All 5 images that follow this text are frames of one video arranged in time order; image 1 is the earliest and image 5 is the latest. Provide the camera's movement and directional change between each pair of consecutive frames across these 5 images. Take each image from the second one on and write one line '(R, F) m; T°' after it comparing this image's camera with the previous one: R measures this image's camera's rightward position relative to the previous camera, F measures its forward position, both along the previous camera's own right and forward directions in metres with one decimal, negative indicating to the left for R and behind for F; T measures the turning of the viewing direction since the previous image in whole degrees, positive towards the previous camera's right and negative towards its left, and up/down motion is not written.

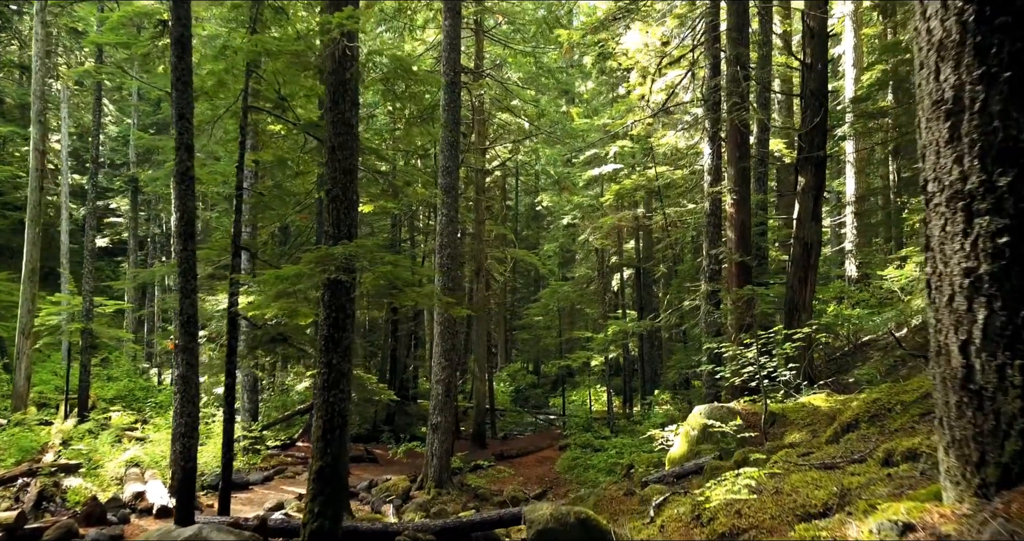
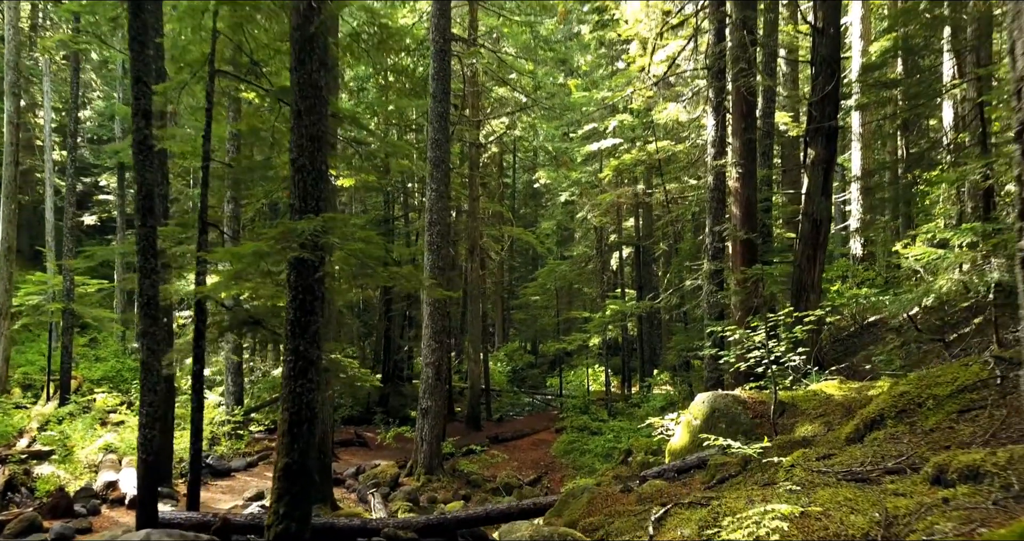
(+0.1, +0.5) m; 0°
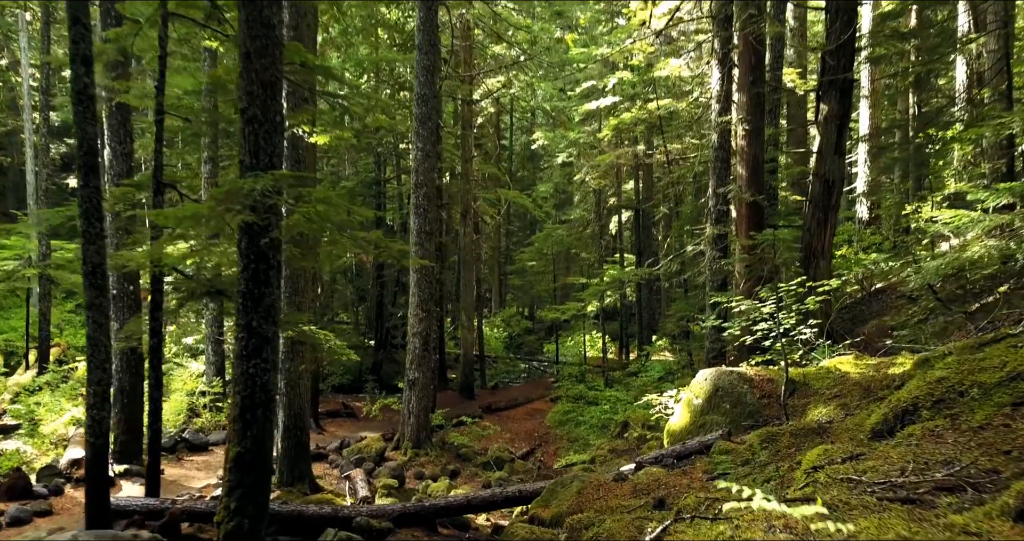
(+0.1, +0.6) m; 0°
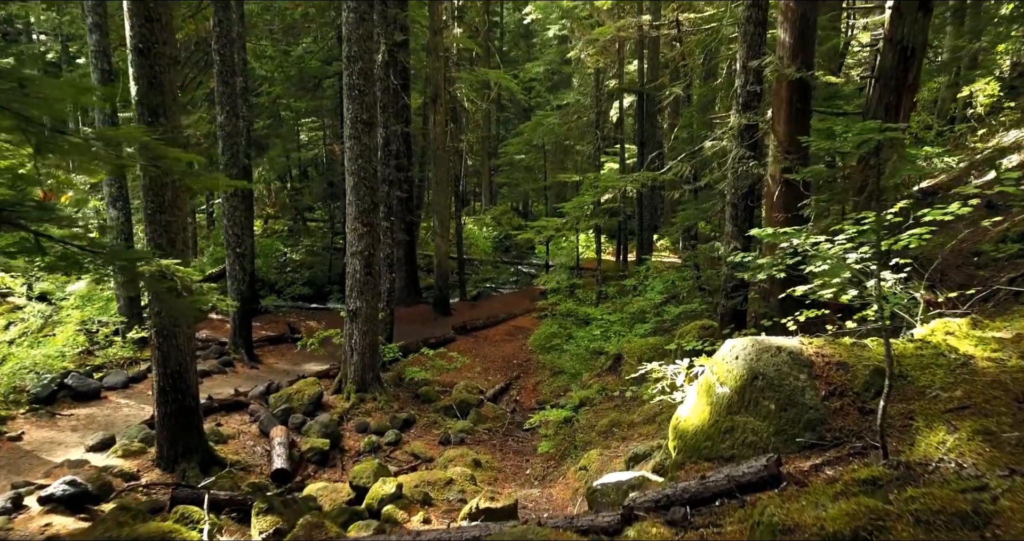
(+0.4, +2.3) m; 0°
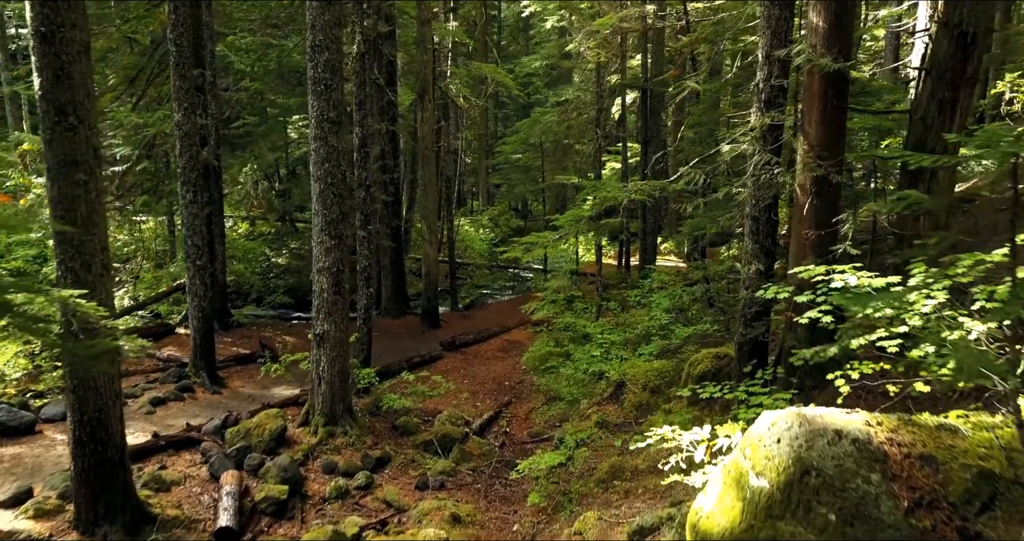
(+0.1, +1.0) m; 0°
